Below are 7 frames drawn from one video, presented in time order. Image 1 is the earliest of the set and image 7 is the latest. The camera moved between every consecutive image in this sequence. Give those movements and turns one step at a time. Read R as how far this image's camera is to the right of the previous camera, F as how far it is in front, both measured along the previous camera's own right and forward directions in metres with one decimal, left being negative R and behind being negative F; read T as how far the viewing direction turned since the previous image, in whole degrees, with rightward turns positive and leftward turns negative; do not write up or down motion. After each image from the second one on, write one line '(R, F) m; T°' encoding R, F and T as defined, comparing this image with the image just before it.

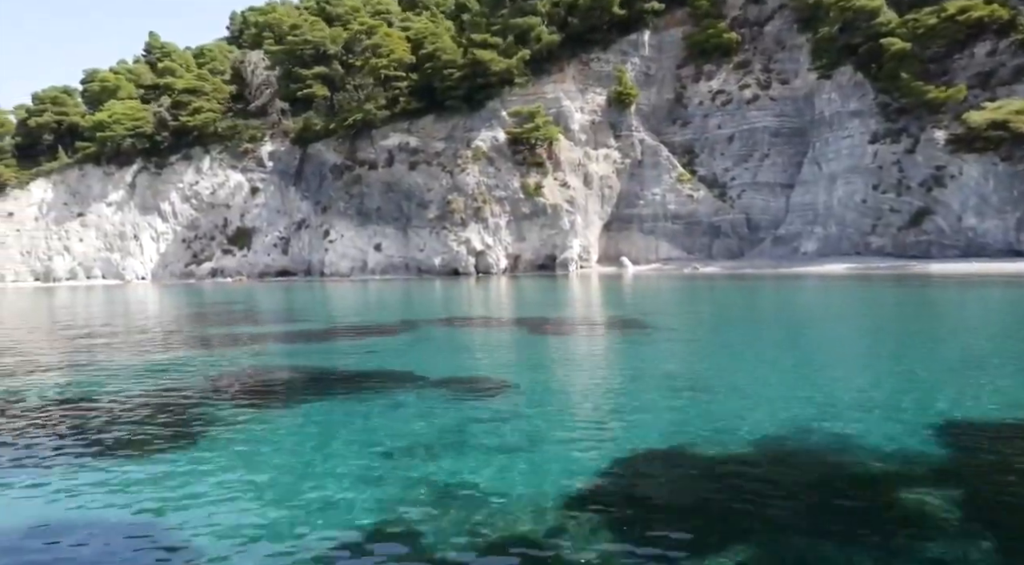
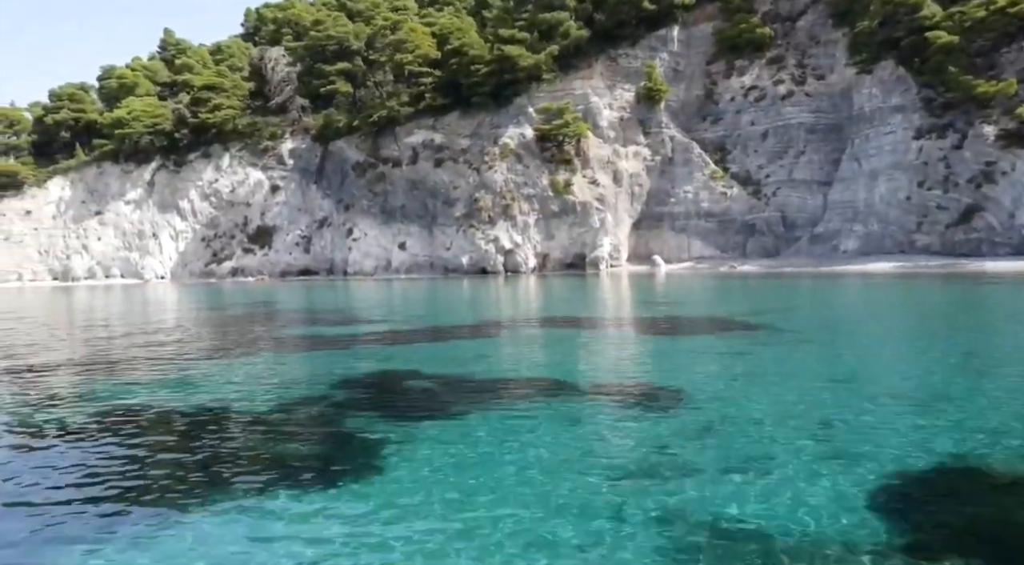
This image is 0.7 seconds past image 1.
(-1.4, +0.6) m; 0°
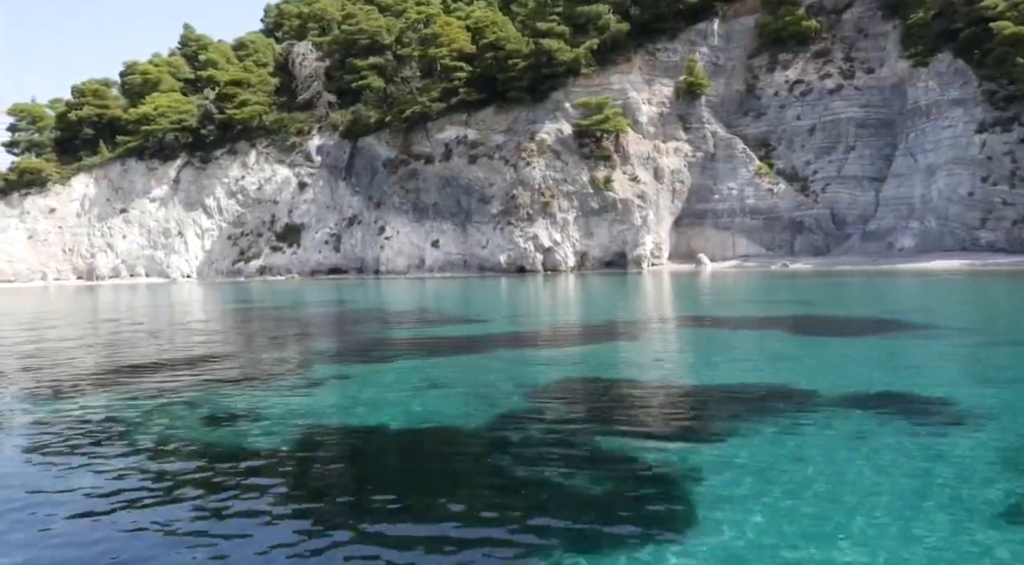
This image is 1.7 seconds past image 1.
(-1.8, +0.9) m; 0°
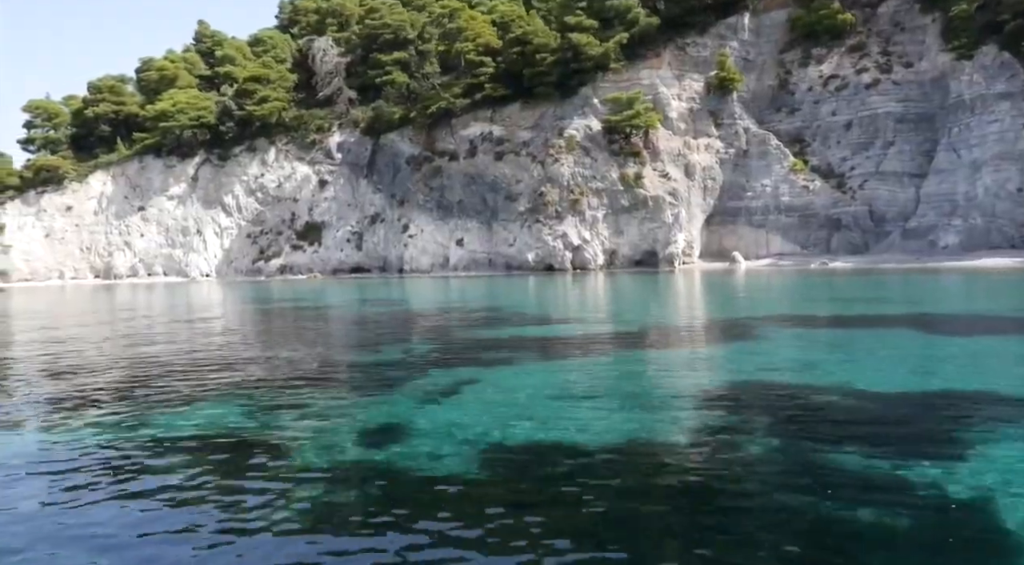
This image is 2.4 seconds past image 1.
(-1.3, +0.7) m; 0°
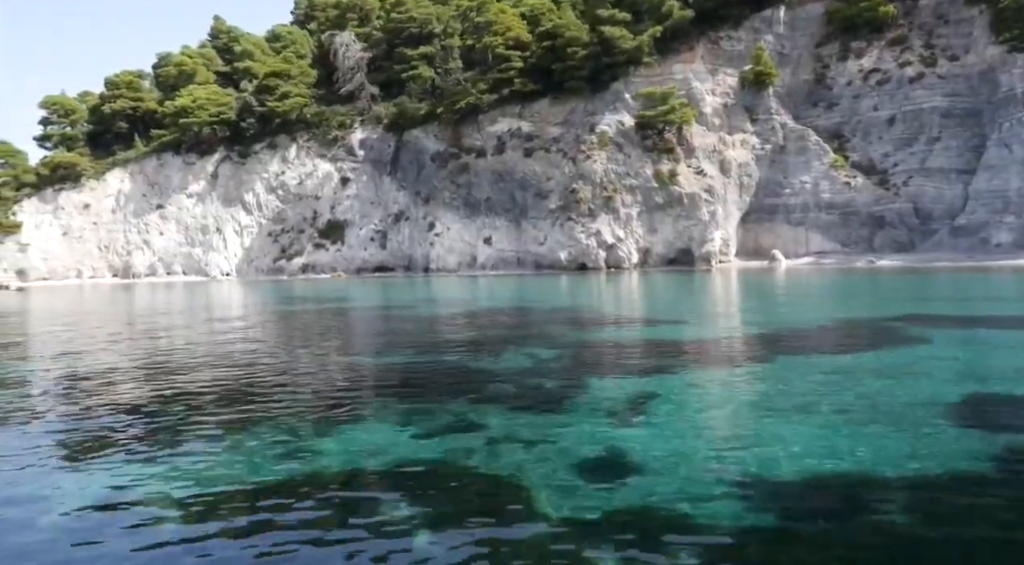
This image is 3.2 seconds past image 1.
(-1.4, +0.9) m; 0°
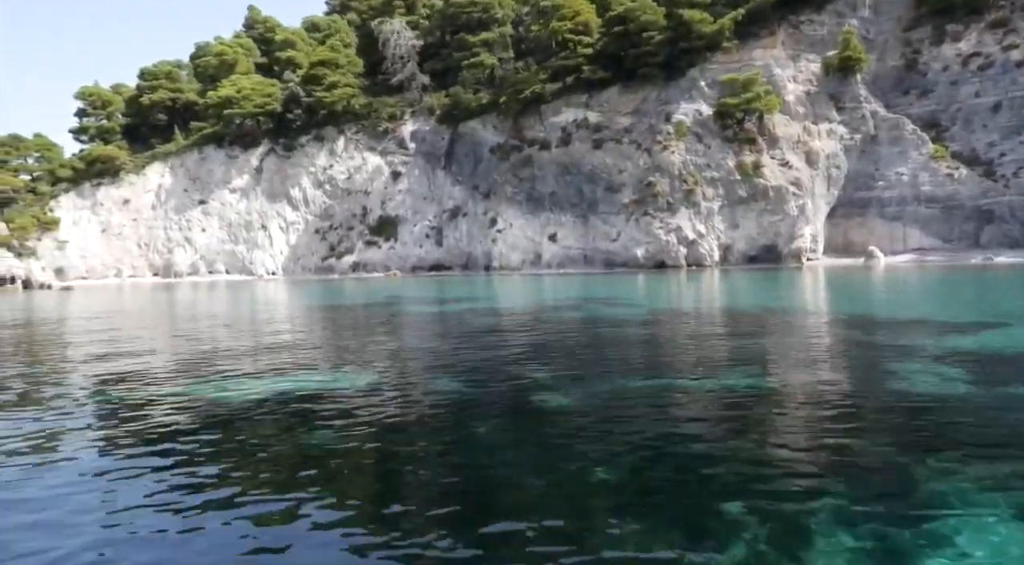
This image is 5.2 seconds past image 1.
(-3.1, +2.3) m; 0°
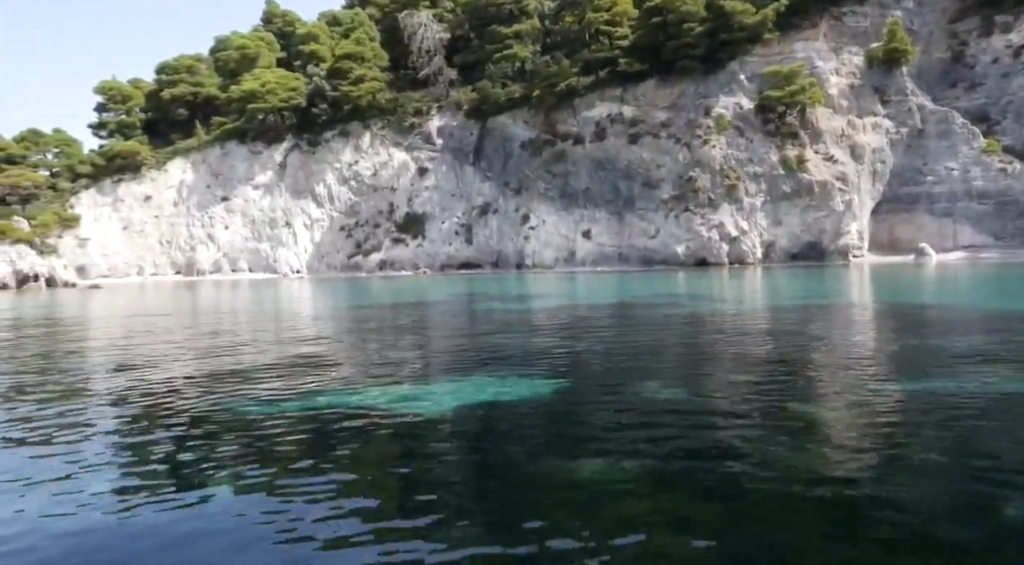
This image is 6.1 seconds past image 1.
(-1.6, +1.0) m; 0°
